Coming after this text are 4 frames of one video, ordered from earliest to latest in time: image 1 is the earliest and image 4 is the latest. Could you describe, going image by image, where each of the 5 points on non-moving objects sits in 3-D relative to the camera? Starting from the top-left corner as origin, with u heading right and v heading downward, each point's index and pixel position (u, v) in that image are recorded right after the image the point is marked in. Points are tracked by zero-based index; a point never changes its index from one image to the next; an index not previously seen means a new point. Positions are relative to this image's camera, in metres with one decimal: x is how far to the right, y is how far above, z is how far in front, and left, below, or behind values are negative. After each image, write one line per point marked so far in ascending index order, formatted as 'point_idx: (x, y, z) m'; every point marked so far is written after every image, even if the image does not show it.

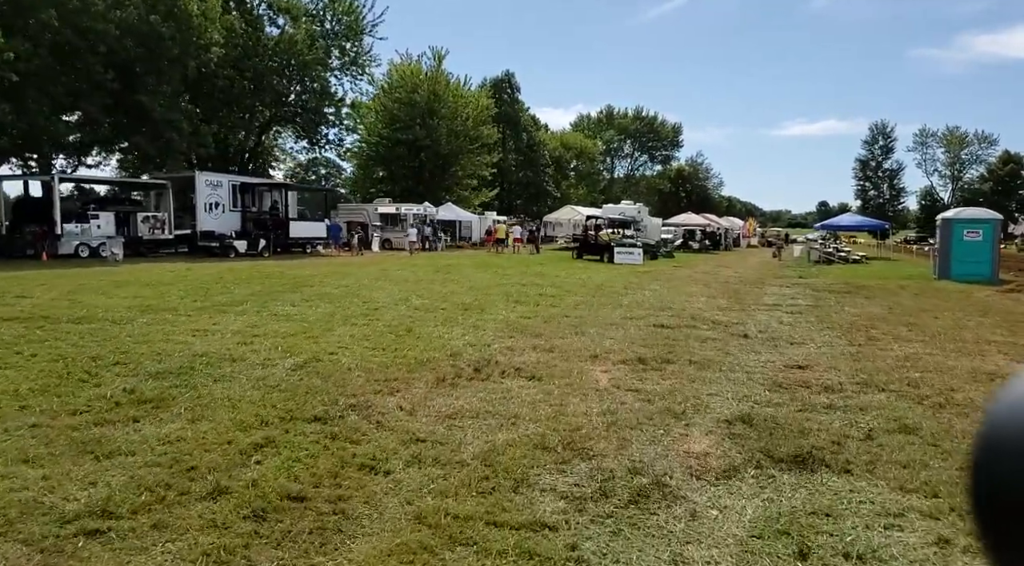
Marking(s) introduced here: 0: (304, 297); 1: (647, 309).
0: (-3.2, -0.2, +11.9) m
1: (+2.2, -0.5, +12.5) m
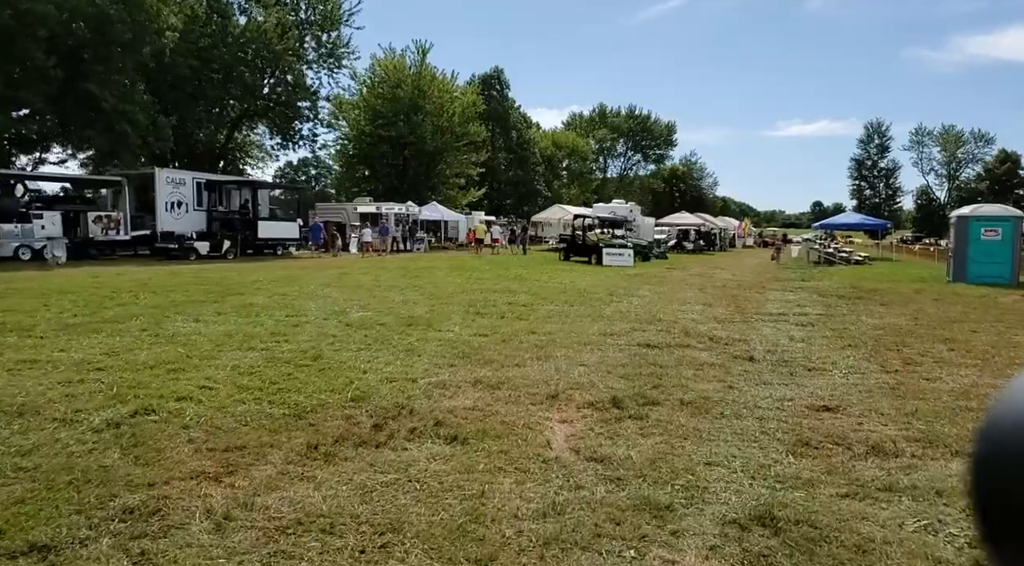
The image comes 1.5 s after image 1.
0: (-3.8, -0.3, +9.9) m
1: (+1.7, -0.6, +10.5) m
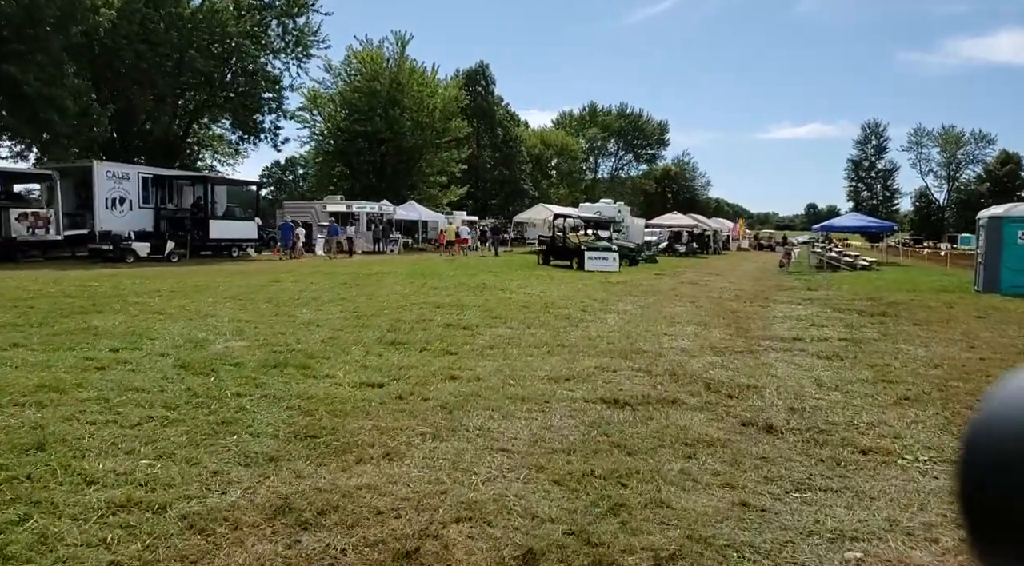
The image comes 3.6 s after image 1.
0: (-4.5, -0.5, +7.1) m
1: (+0.9, -0.8, +7.8) m
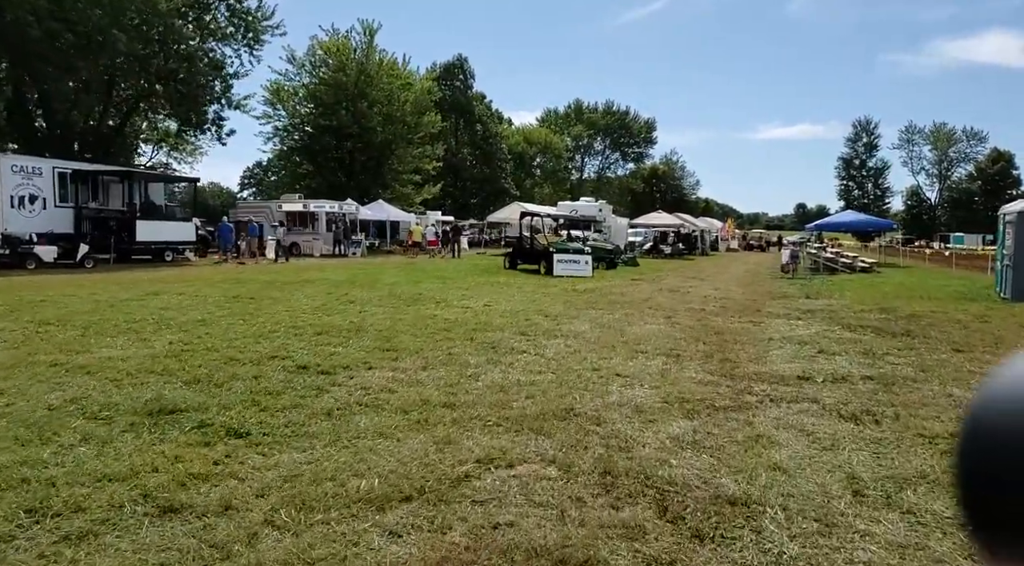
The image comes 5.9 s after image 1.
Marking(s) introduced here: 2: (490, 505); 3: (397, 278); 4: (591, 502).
0: (-5.5, -0.7, +4.1) m
1: (-0.1, -1.0, +4.8) m
2: (-0.1, -1.0, +3.7) m
3: (-2.8, +0.1, +18.4) m
4: (+0.4, -1.1, +3.8) m
